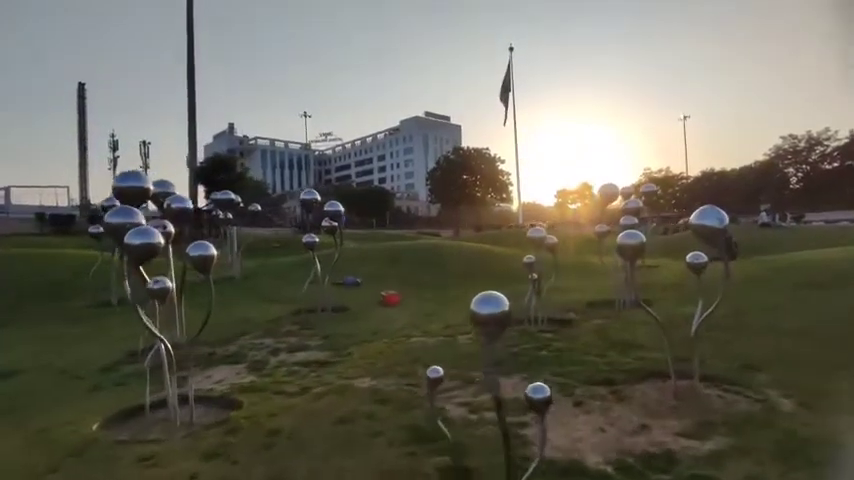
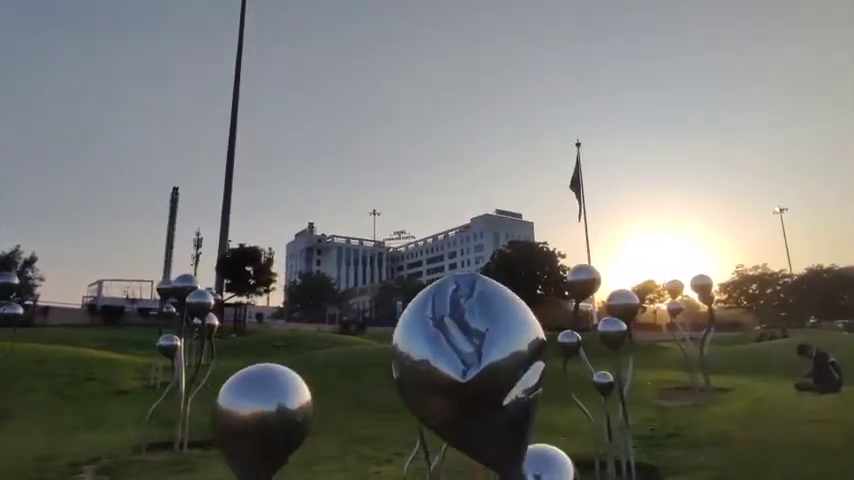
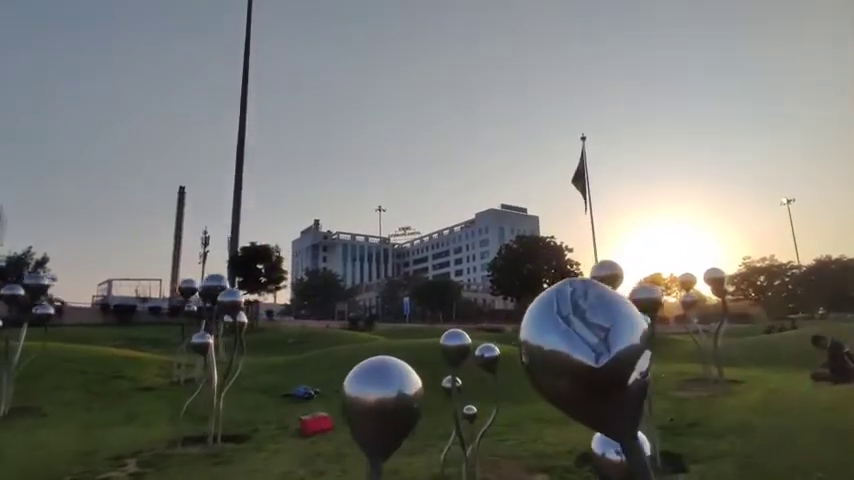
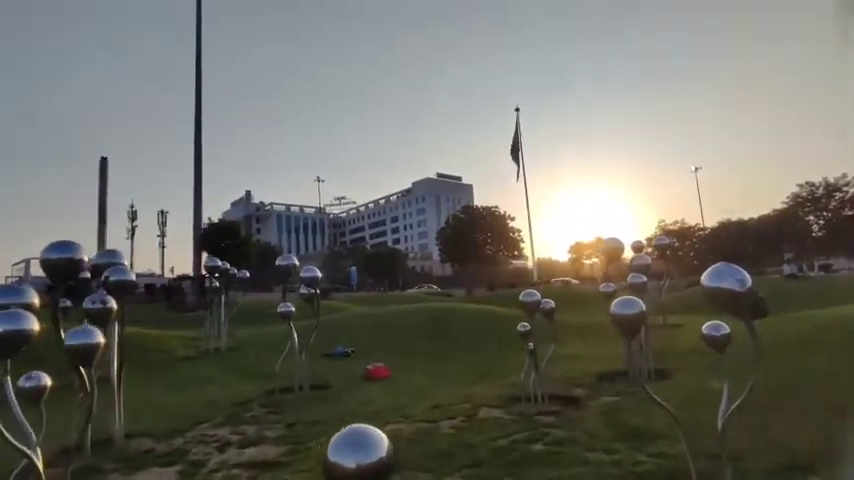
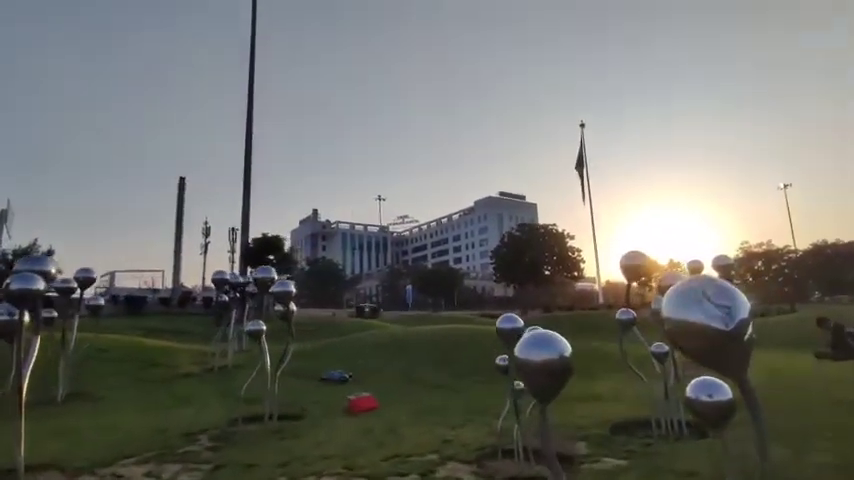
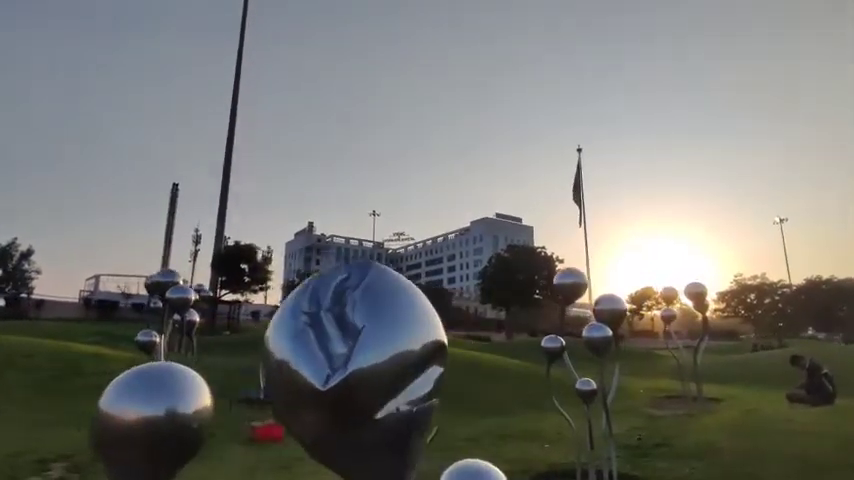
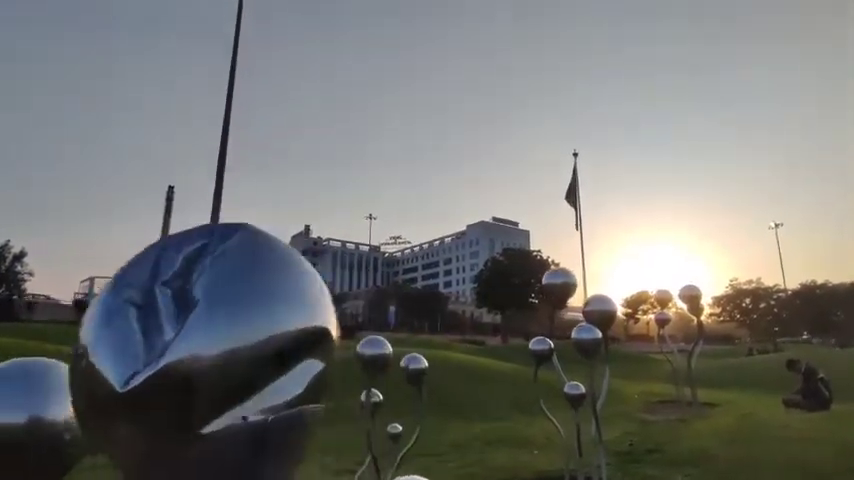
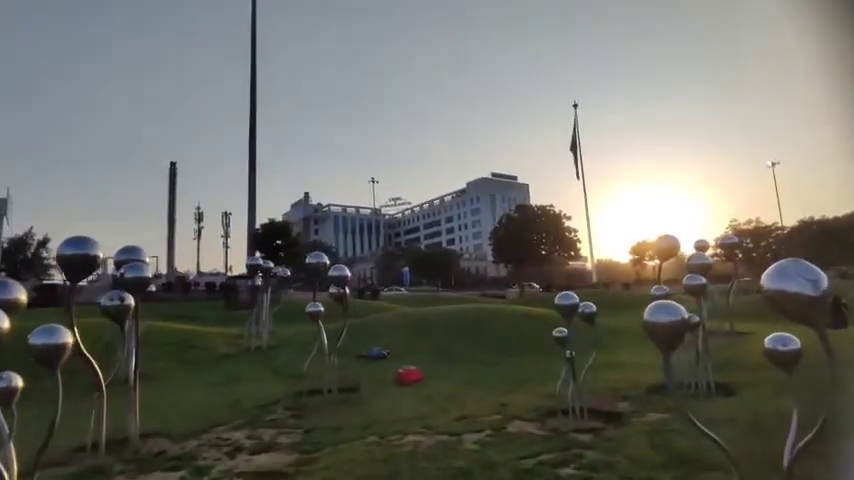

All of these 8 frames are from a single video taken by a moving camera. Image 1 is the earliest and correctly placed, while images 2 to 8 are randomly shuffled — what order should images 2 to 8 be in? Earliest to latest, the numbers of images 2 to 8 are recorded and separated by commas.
4, 8, 5, 3, 2, 6, 7
